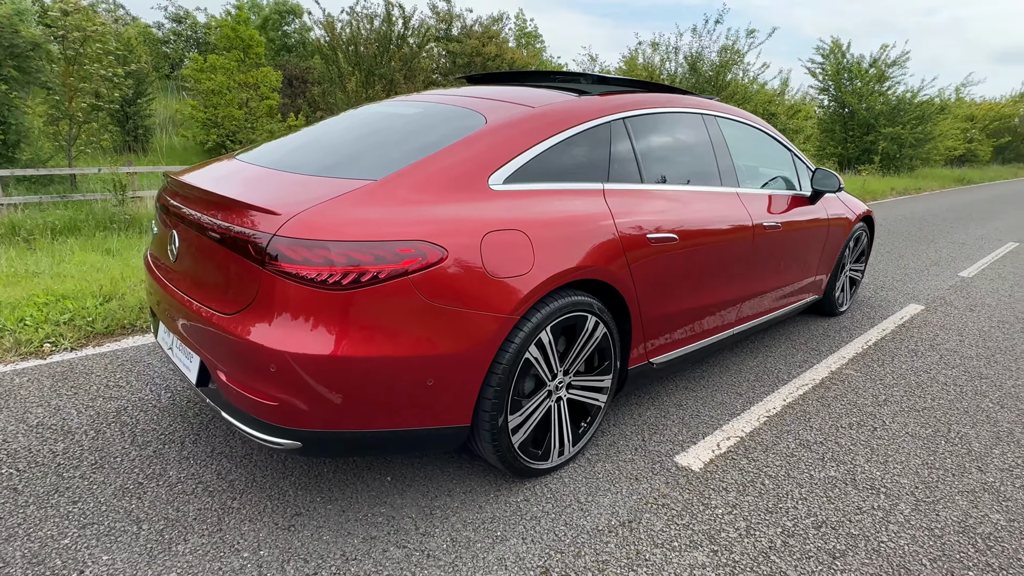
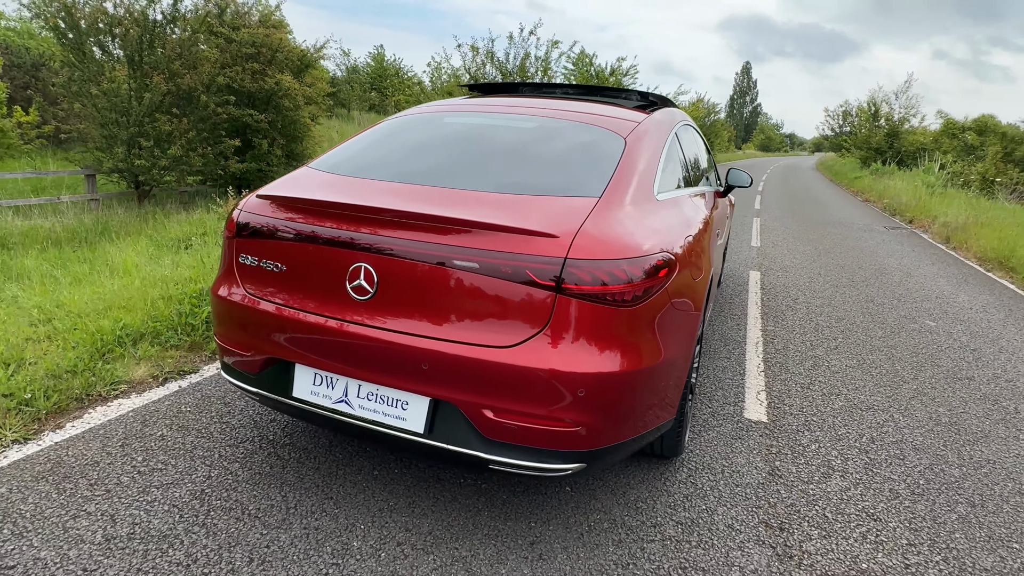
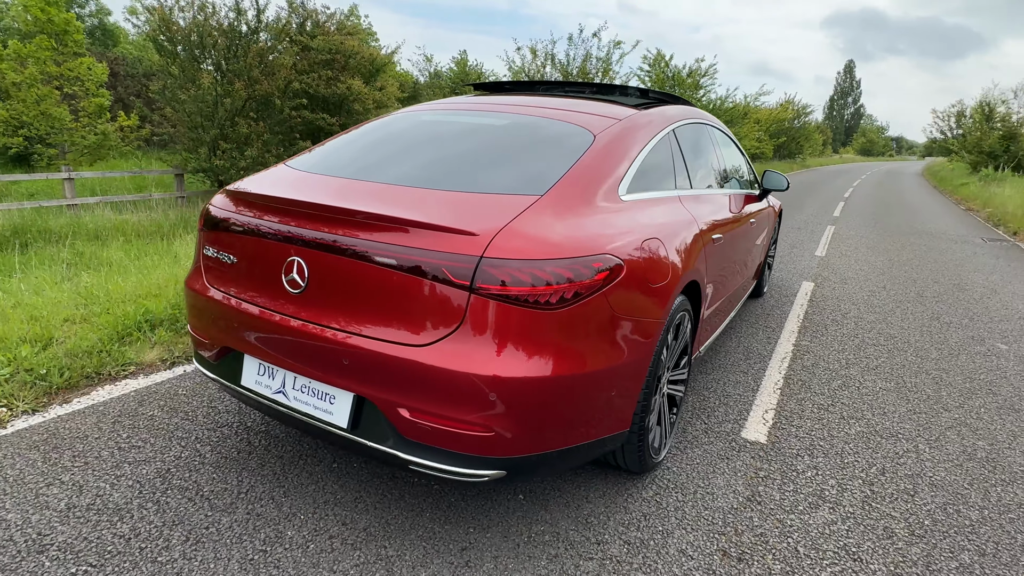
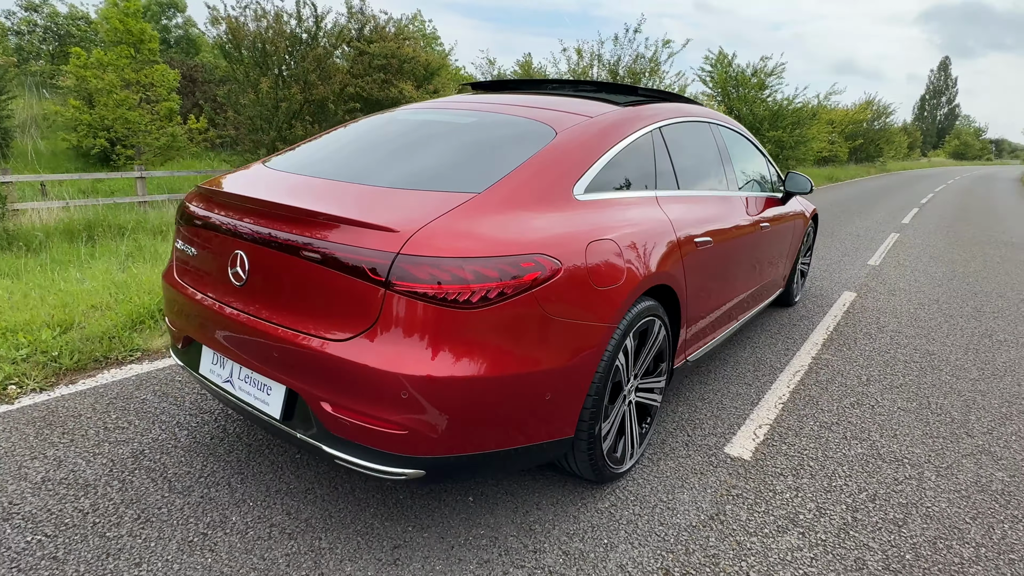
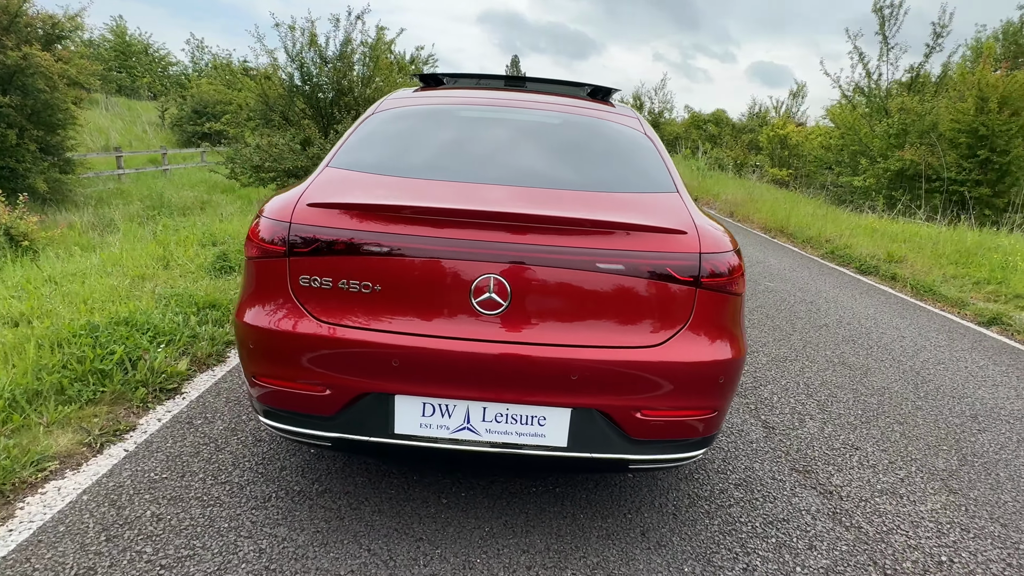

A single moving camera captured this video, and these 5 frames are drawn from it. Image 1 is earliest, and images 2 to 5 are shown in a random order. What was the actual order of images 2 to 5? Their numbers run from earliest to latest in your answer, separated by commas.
4, 3, 2, 5
